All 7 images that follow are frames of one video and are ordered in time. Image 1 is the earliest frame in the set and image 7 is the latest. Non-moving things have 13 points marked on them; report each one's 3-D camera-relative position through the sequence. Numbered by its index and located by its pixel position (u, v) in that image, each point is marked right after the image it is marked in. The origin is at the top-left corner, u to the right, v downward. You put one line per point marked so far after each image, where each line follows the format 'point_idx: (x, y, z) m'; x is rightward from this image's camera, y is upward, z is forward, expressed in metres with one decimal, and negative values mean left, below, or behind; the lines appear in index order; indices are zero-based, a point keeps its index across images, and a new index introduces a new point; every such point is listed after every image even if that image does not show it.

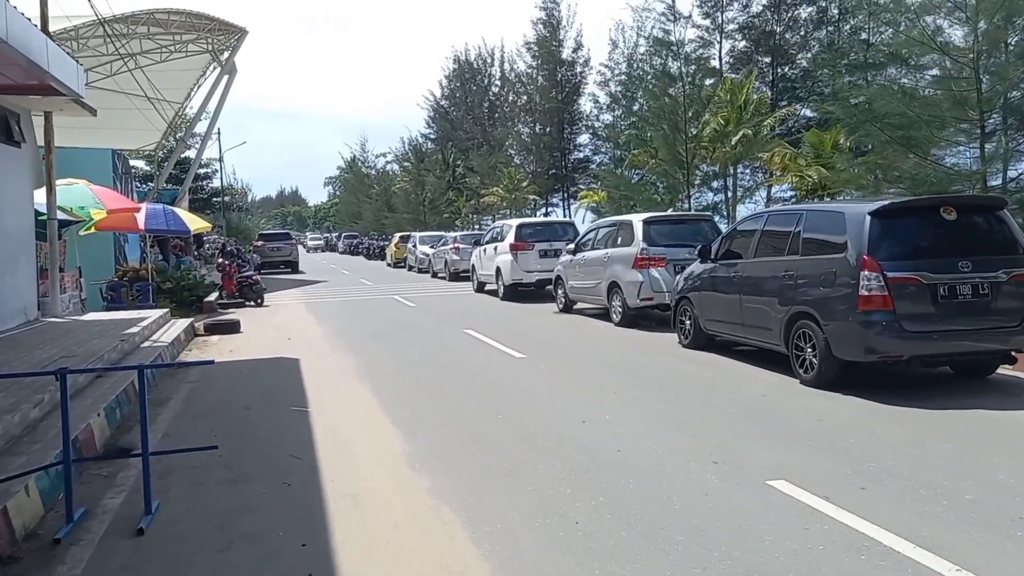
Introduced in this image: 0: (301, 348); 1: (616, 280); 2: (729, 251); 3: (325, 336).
0: (-4.2, -1.1, +13.9) m
1: (+2.2, +0.2, +14.4) m
2: (+3.3, +0.6, +10.4) m
3: (-4.1, -1.0, +15.2) m
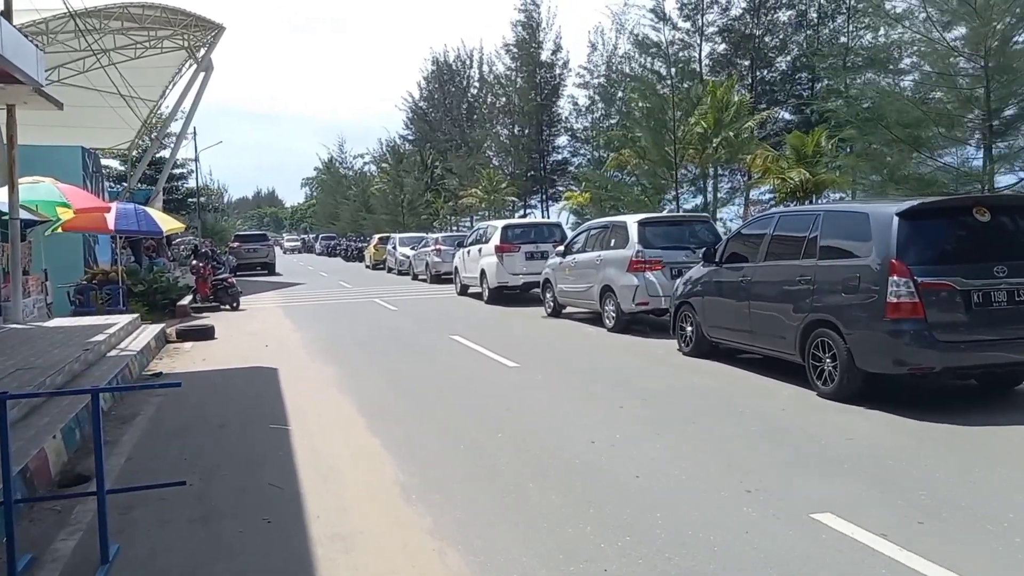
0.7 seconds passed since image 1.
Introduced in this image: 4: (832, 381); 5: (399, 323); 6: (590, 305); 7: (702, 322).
0: (-4.3, -1.2, +13.2) m
1: (+2.0, +0.1, +13.9) m
2: (+3.2, +0.5, +9.8) m
3: (-4.3, -1.1, +14.4) m
4: (+3.6, -1.0, +7.7) m
5: (-2.7, -0.8, +16.6) m
6: (+1.7, -0.4, +14.8) m
7: (+2.9, -0.5, +10.4) m
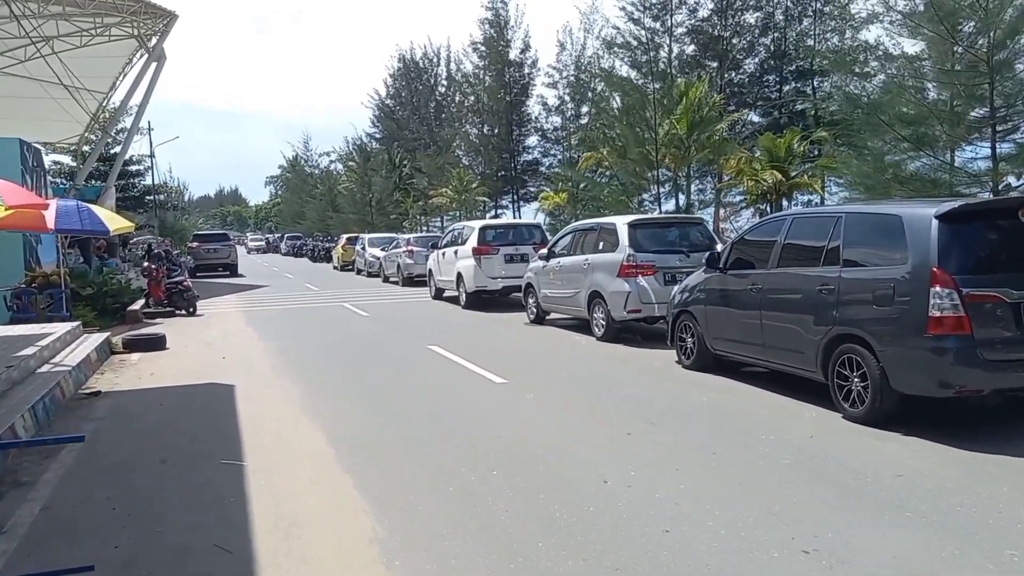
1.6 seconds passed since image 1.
0: (-4.7, -1.3, +12.0) m
1: (+1.6, 0.0, +13.0) m
2: (+3.0, +0.4, +9.0) m
3: (-4.7, -1.2, +13.2) m
4: (+3.5, -1.2, +6.9) m
5: (-3.2, -0.9, +15.5) m
6: (+1.3, -0.5, +13.9) m
7: (+2.7, -0.6, +9.6) m
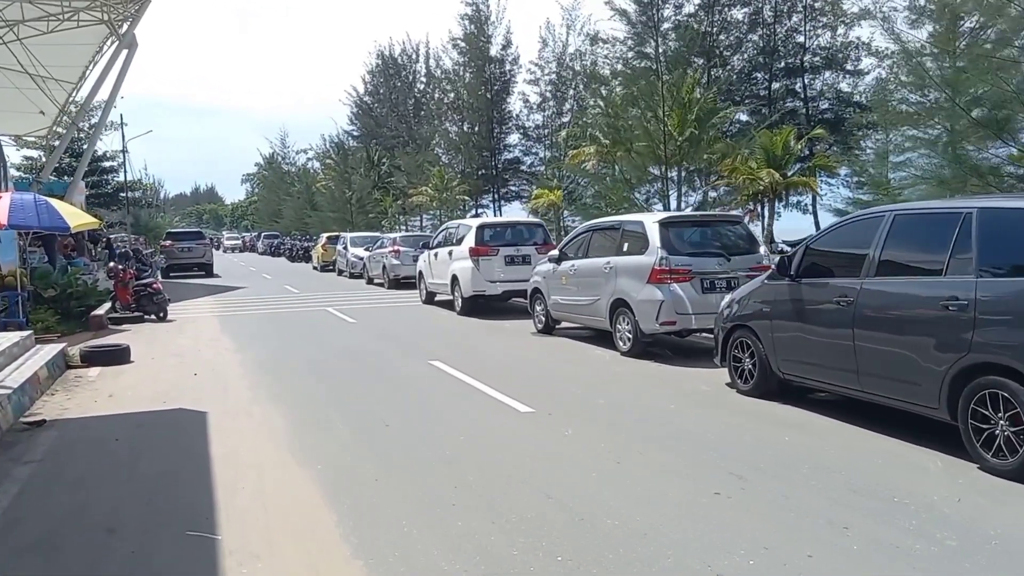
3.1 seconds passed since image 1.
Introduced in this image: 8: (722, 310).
0: (-4.4, -1.4, +10.3) m
1: (+1.8, -0.1, +11.5) m
2: (+3.4, +0.2, +7.5) m
3: (-4.4, -1.3, +11.6) m
4: (+3.9, -1.3, +5.5) m
5: (-3.1, -1.1, +13.9) m
6: (+1.5, -0.6, +12.4) m
7: (+3.0, -0.7, +8.1) m
8: (+2.8, -0.3, +9.1) m
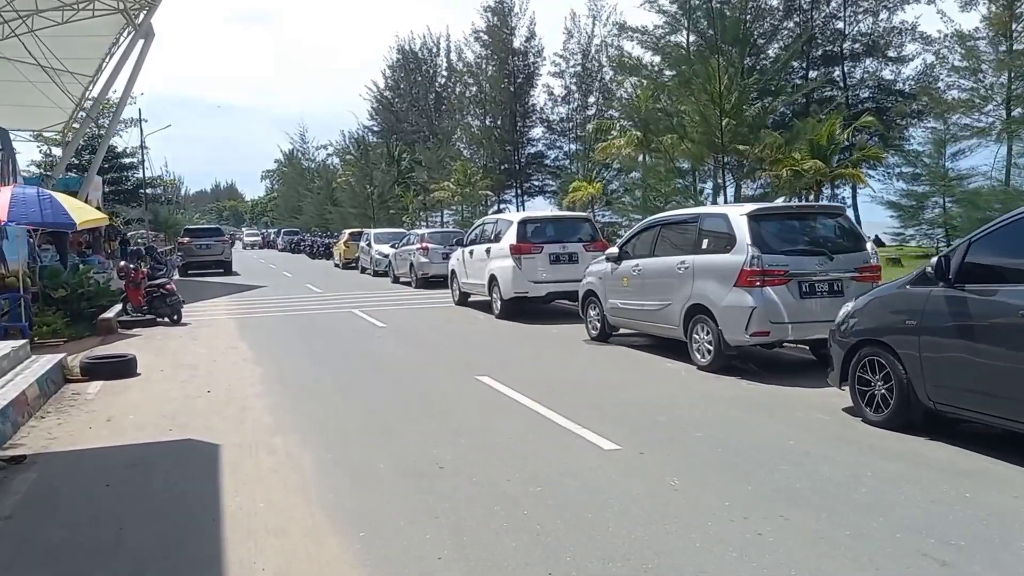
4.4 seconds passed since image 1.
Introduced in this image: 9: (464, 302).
0: (-3.6, -1.5, +8.8) m
1: (+2.7, -0.2, +9.8) m
2: (+4.1, +0.2, +5.9) m
3: (-3.6, -1.4, +10.1) m
4: (+4.6, -1.4, +3.8) m
5: (-2.1, -1.1, +12.3) m
6: (+2.4, -0.7, +10.8) m
7: (+3.8, -0.8, +6.4) m
8: (+3.6, -0.4, +7.5) m
9: (-1.3, -0.4, +19.4) m
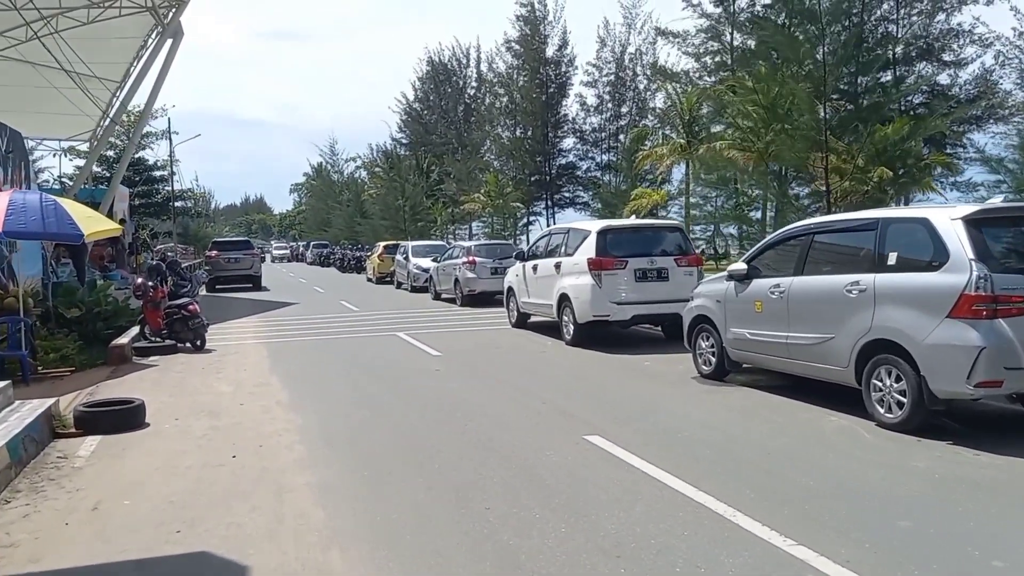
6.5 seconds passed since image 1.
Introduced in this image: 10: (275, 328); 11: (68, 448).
0: (-2.3, -1.8, +6.4) m
1: (+4.0, -0.5, +7.3) m
2: (+5.3, -0.1, +3.3) m
3: (-2.3, -1.7, +7.7) m
4: (+5.7, -1.6, +1.2) m
5: (-0.8, -1.5, +9.9) m
6: (+3.7, -1.0, +8.2) m
7: (+4.9, -1.1, +3.8) m
8: (+4.8, -0.6, +4.9) m
9: (+0.3, -0.9, +16.9) m
10: (-6.2, -1.1, +18.1) m
11: (-4.8, -1.7, +7.4) m
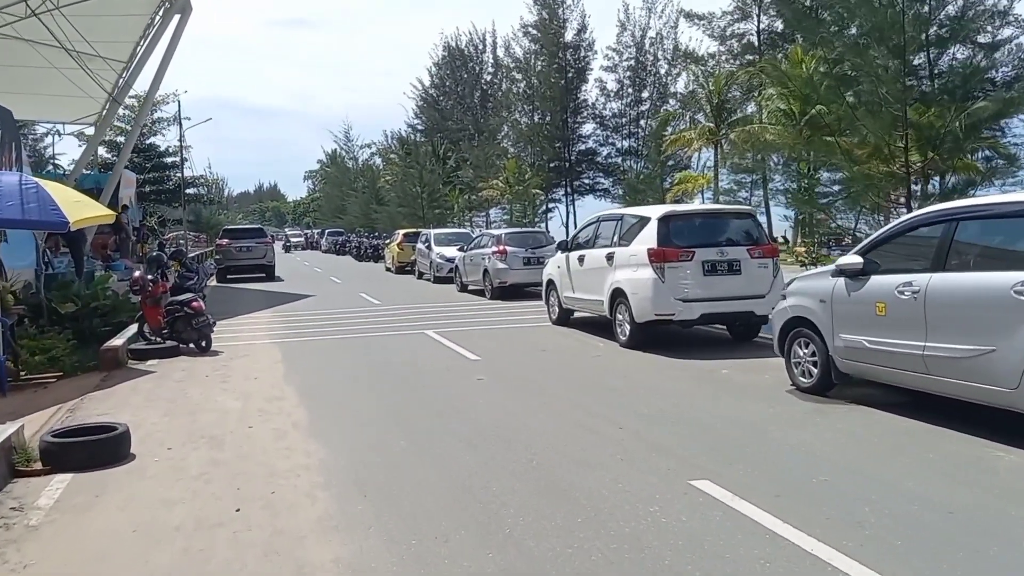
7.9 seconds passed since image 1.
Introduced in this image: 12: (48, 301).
0: (-1.6, -1.8, +4.8) m
1: (+4.7, -0.5, +5.5) m
2: (+5.9, -0.2, +1.4) m
3: (-1.6, -1.7, +6.1) m
4: (+6.3, -1.7, -0.6) m
5: (0.0, -1.4, +8.2) m
6: (+4.5, -1.0, +6.5) m
7: (+5.6, -1.2, +2.0) m
8: (+5.4, -0.7, +3.1) m
9: (+1.2, -0.7, +15.2) m
10: (-5.3, -0.9, +16.5) m
11: (-4.1, -1.7, +5.8) m
12: (-9.0, -0.3, +13.1) m
